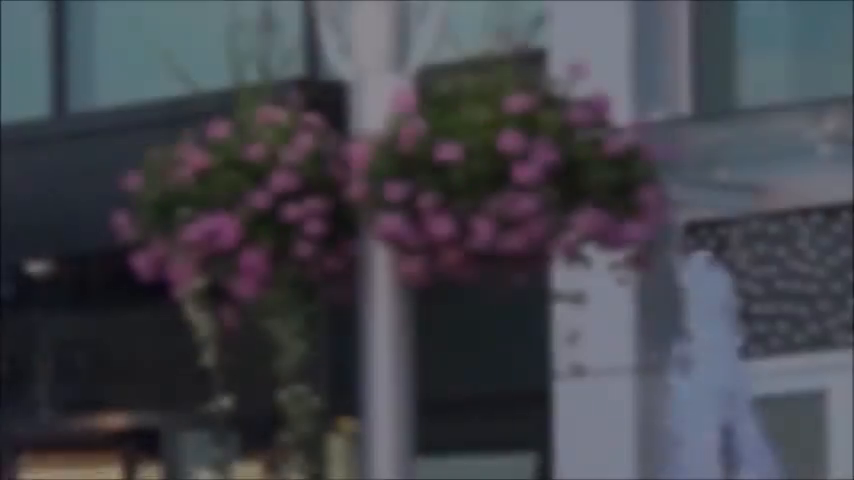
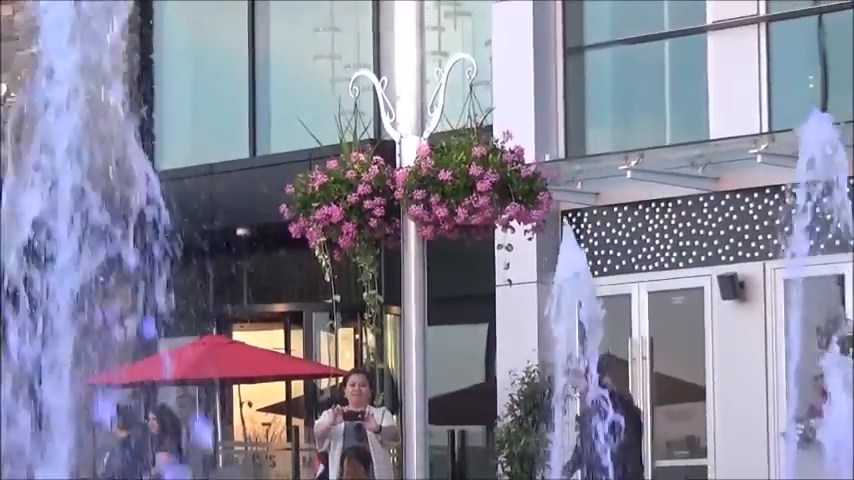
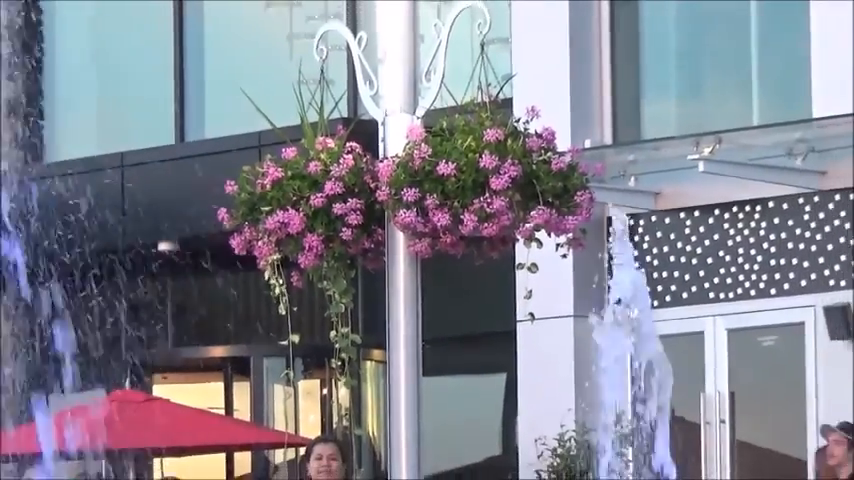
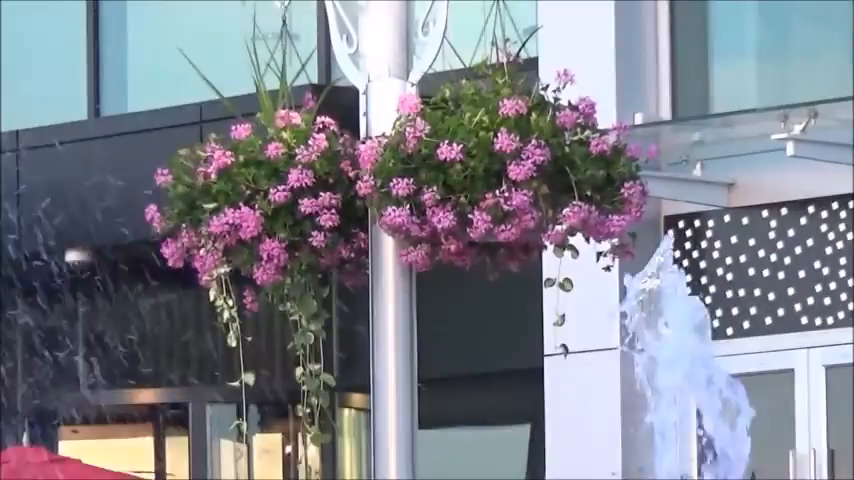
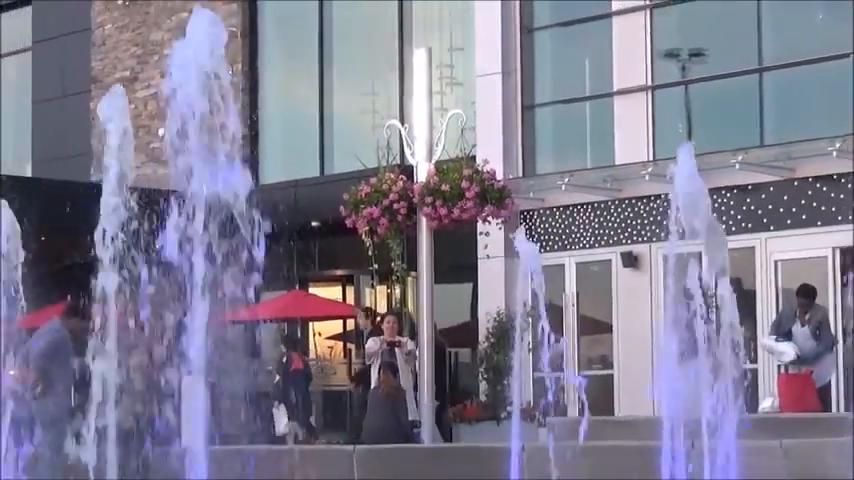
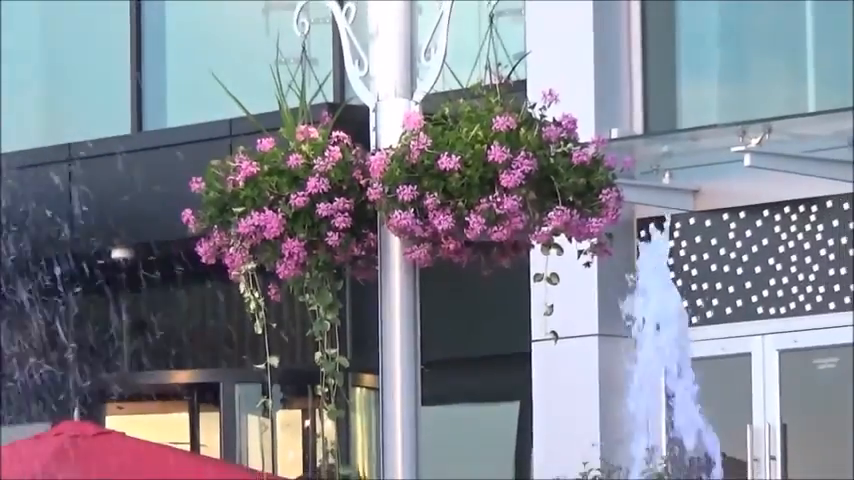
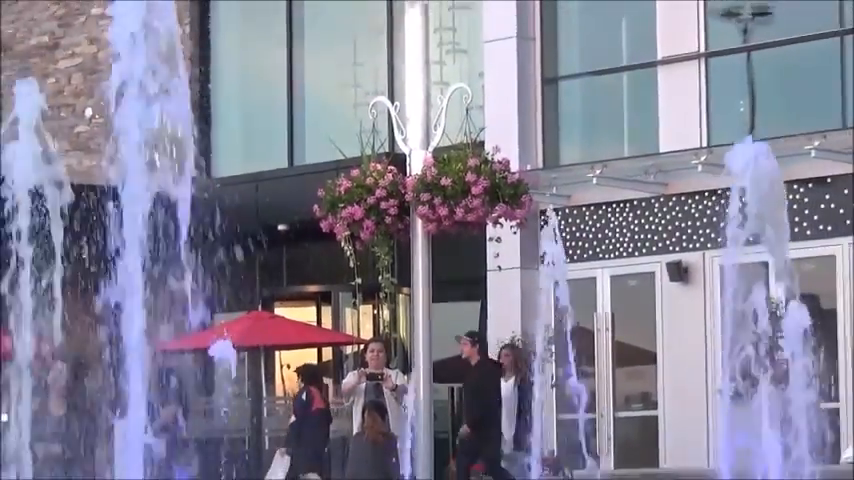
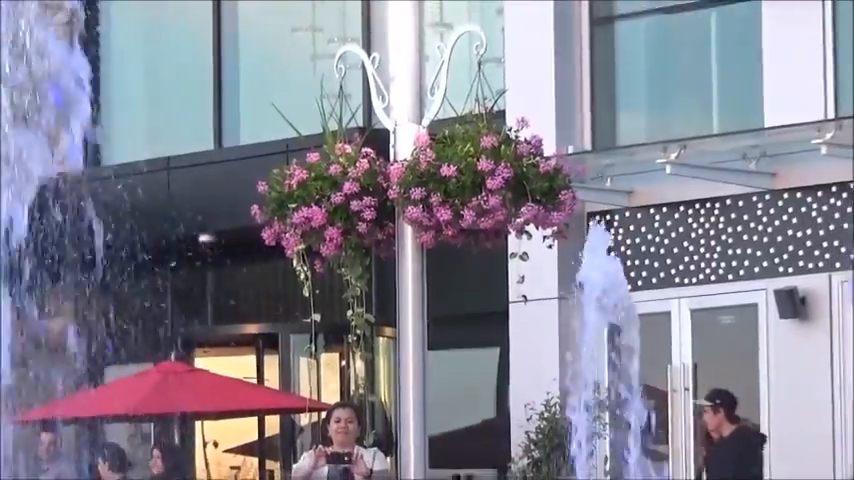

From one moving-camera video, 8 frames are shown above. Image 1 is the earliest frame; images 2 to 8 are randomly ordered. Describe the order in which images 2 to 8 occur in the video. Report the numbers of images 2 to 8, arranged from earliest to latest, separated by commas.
4, 6, 3, 8, 2, 7, 5
